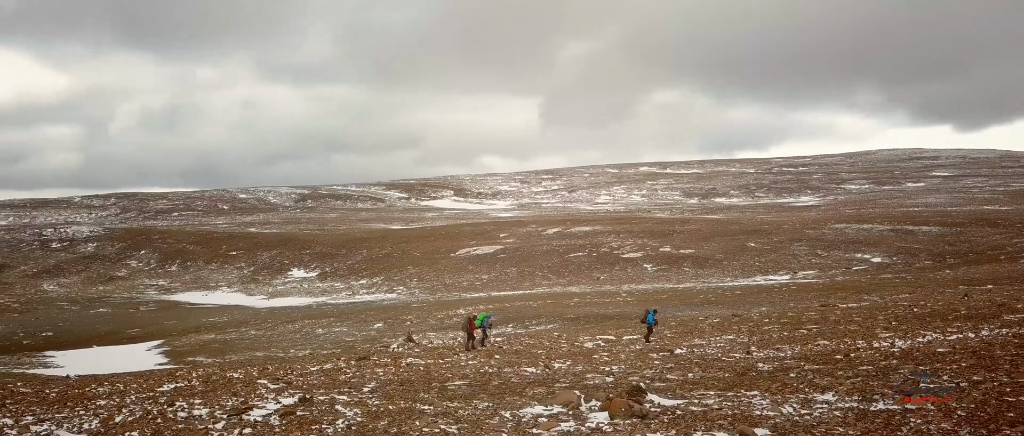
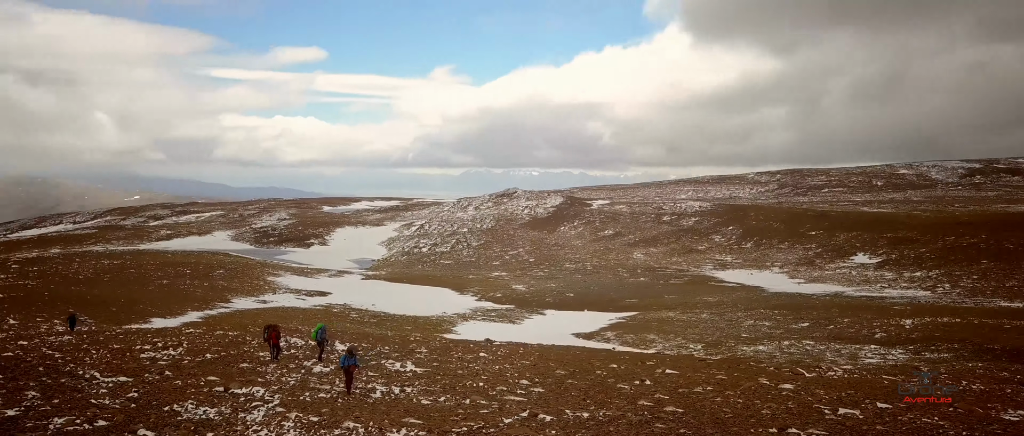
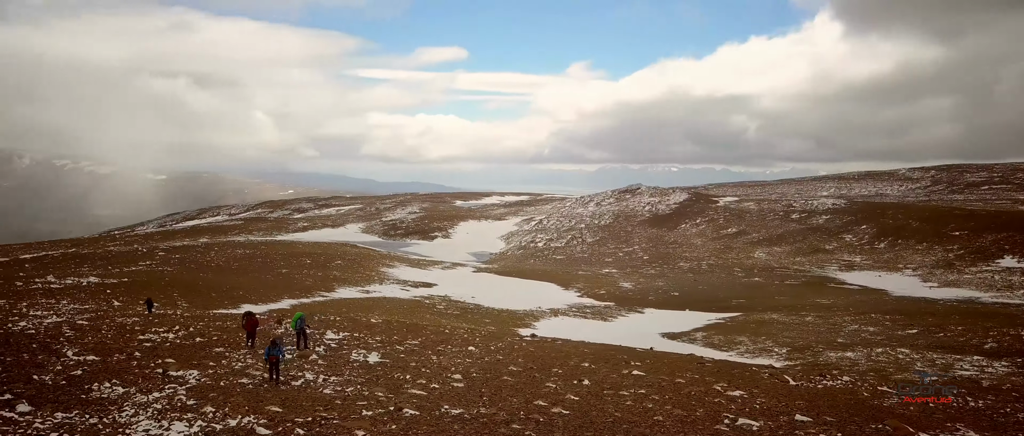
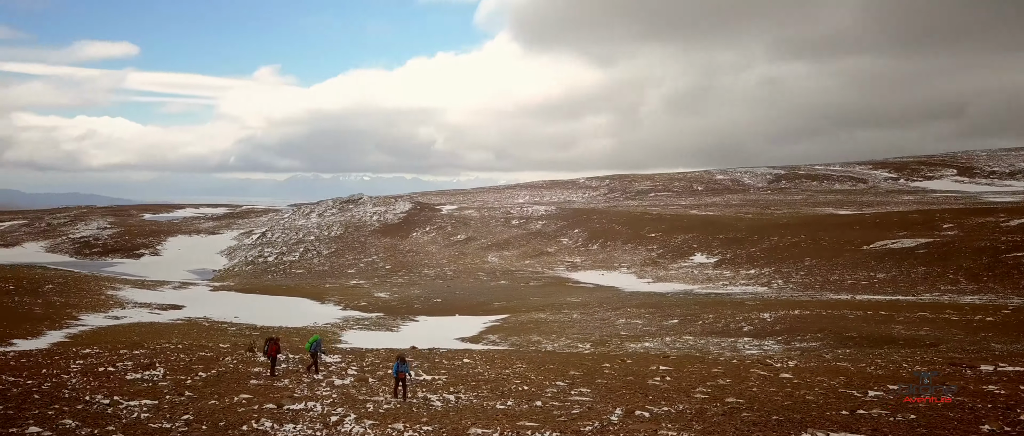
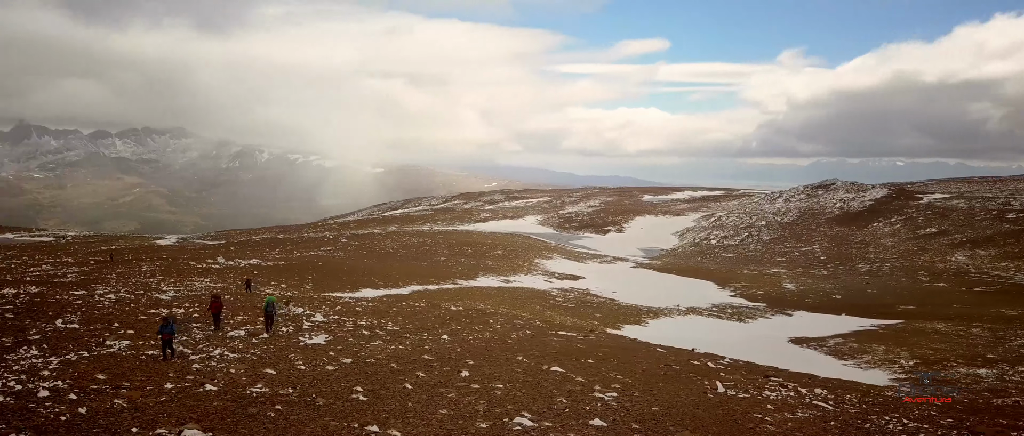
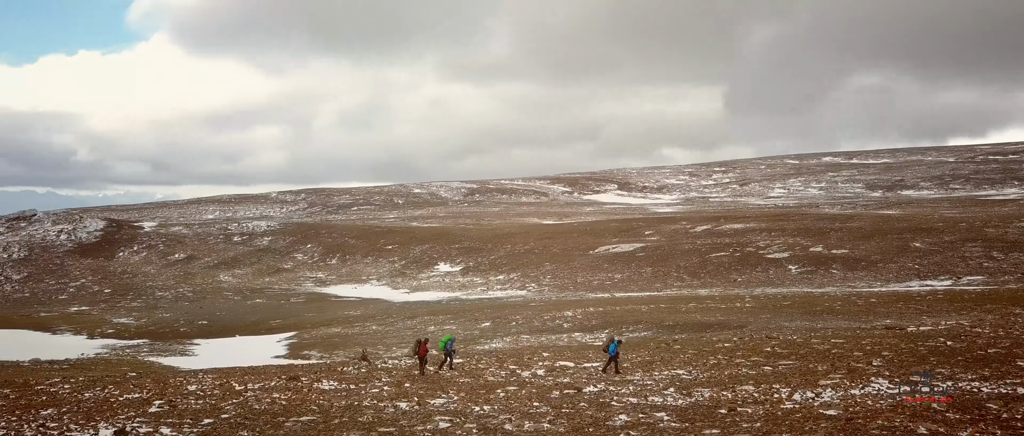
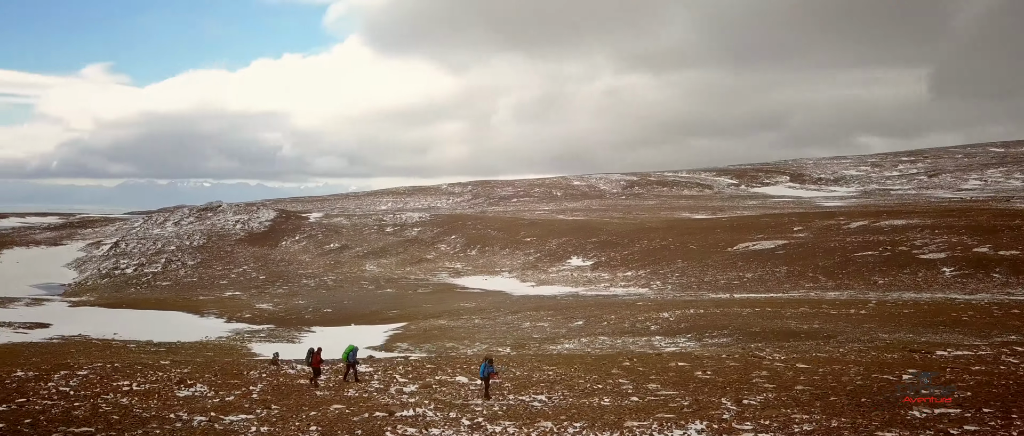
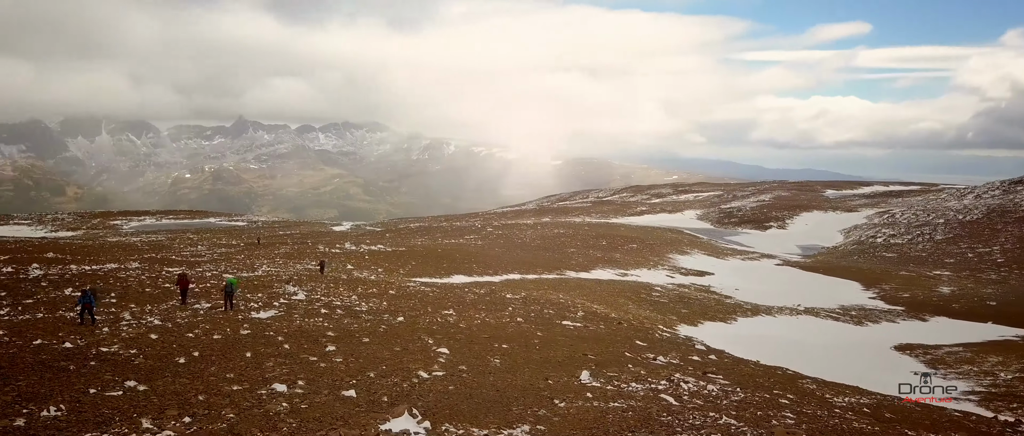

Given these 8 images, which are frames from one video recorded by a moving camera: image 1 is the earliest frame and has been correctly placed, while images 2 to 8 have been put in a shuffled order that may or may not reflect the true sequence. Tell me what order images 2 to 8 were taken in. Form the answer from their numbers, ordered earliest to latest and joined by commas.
6, 7, 4, 2, 3, 5, 8
